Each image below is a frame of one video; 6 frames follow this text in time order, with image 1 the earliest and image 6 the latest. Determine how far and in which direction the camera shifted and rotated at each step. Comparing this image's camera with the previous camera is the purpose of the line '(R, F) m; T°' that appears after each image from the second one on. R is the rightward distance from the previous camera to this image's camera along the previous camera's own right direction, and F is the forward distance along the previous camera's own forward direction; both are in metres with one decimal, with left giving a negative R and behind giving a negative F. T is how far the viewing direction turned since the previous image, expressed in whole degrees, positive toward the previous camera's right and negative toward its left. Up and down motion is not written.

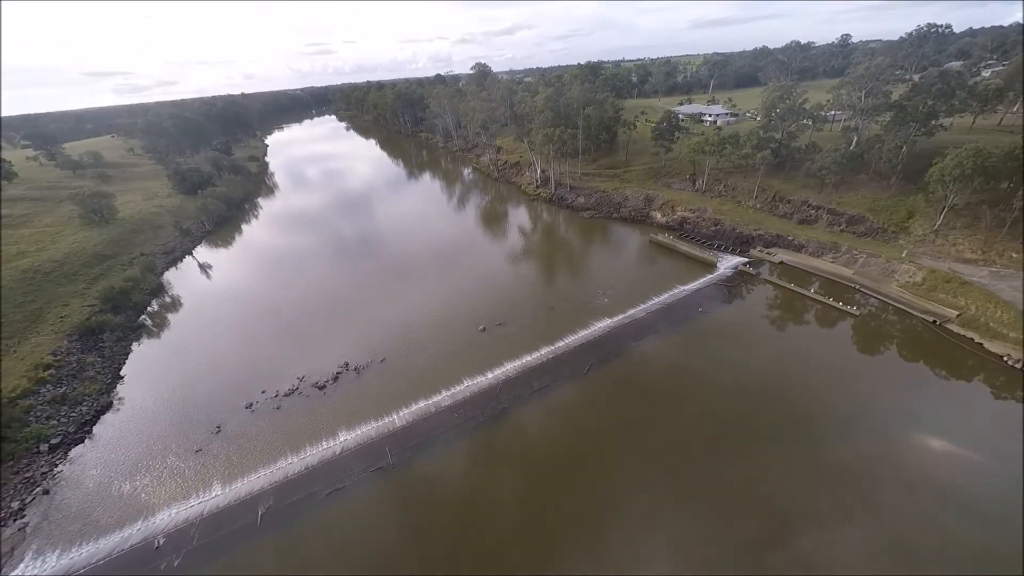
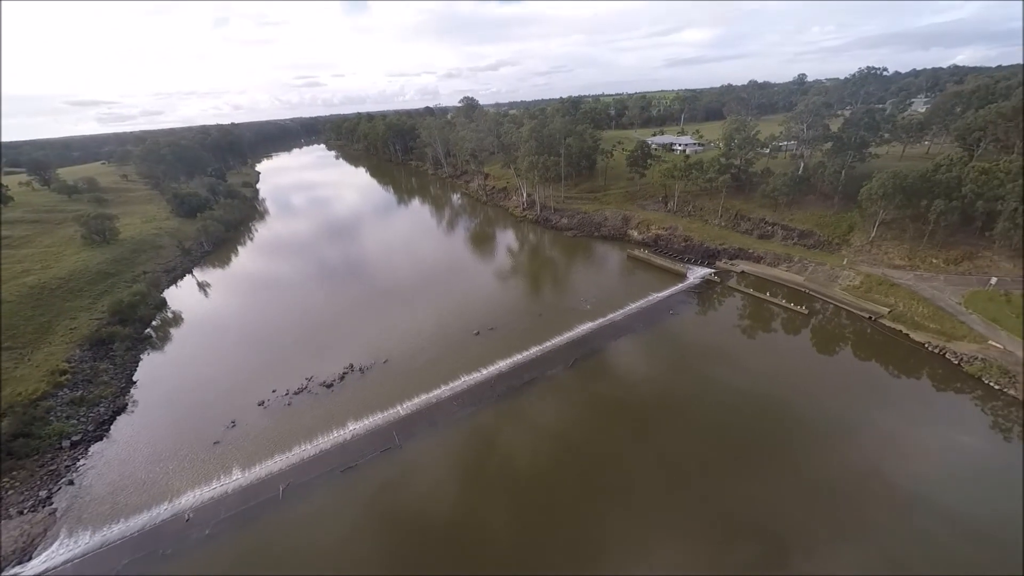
(-0.3, -2.2) m; +2°
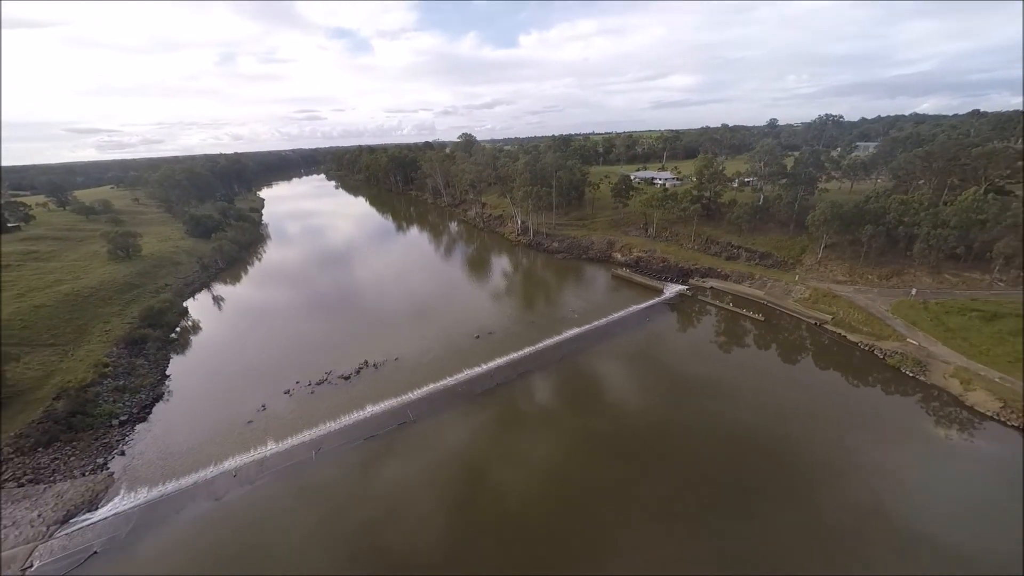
(-0.3, -3.3) m; +1°
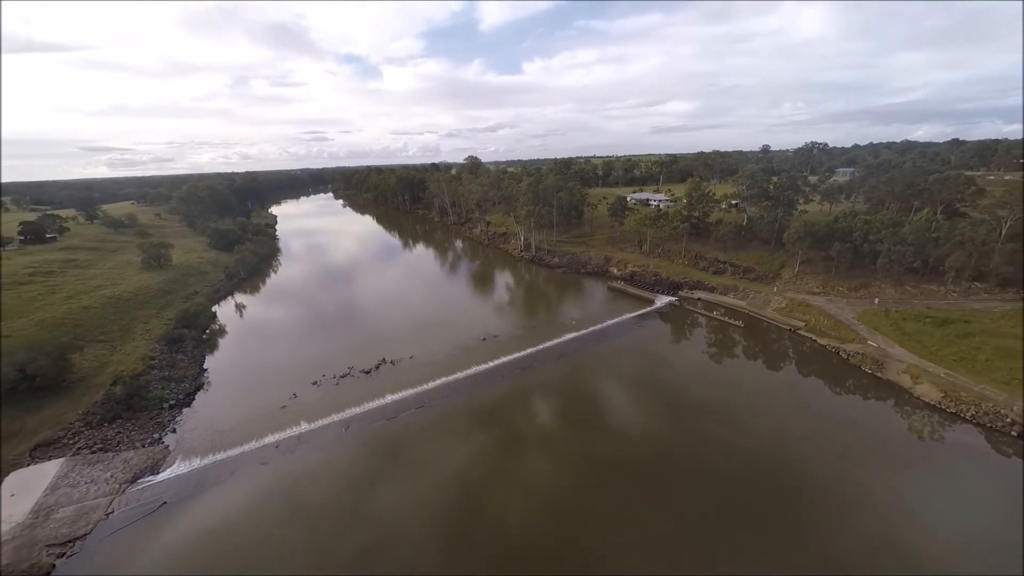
(-0.2, -2.9) m; 0°
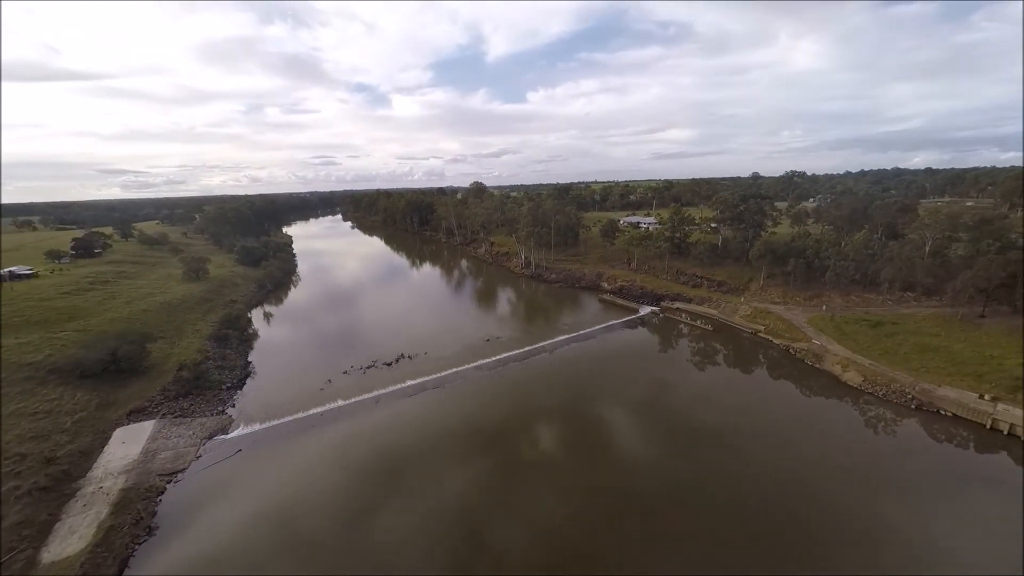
(+0.1, -4.9) m; 0°
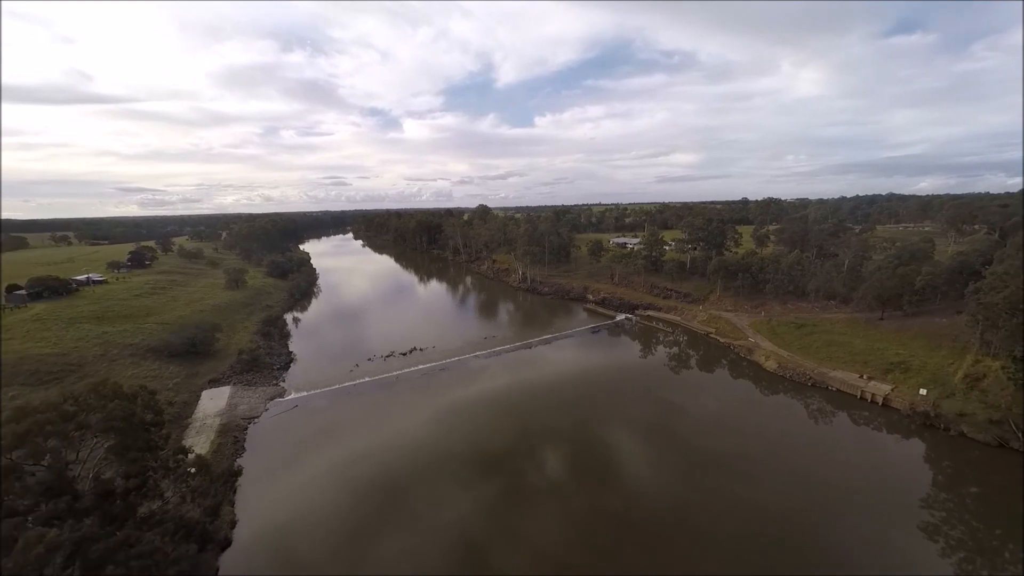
(+1.1, -7.2) m; -1°
